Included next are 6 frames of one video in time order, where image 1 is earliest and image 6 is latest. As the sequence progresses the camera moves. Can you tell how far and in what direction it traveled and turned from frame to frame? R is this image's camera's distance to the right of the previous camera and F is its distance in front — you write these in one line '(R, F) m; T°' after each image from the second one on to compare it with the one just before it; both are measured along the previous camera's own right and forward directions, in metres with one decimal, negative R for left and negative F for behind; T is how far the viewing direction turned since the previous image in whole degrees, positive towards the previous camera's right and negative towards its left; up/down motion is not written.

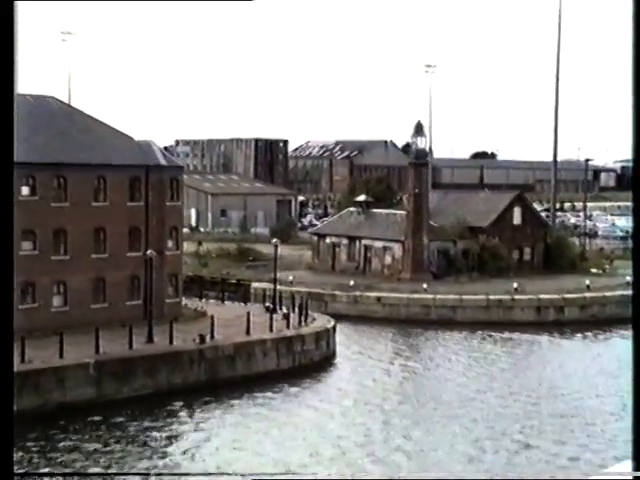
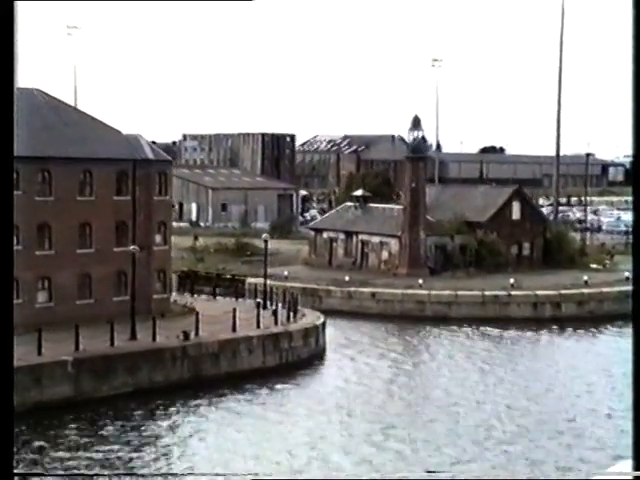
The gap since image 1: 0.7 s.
(+0.2, +0.2) m; 0°
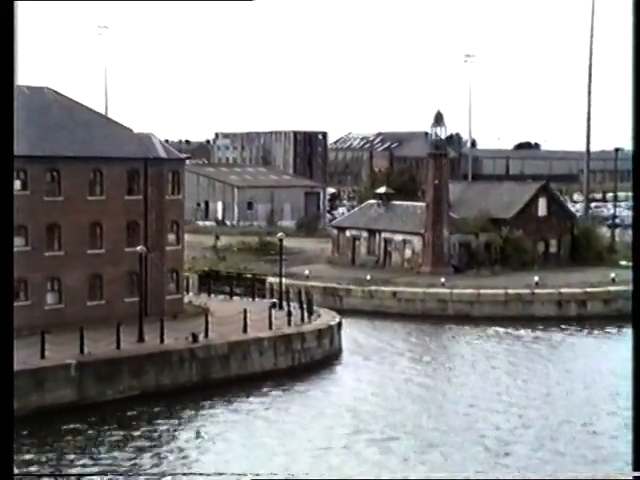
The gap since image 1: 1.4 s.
(+0.2, +0.3) m; -2°
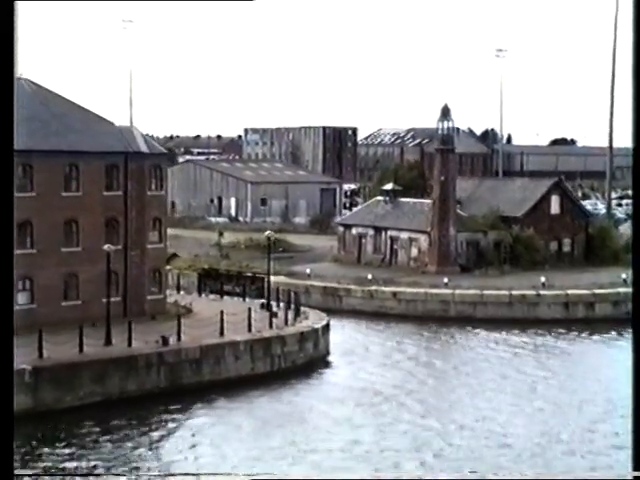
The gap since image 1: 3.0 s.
(+0.5, +0.6) m; -2°
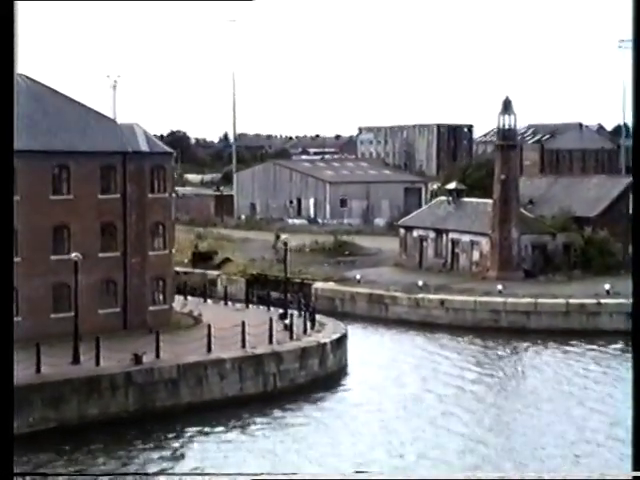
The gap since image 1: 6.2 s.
(+1.2, +1.3) m; -6°
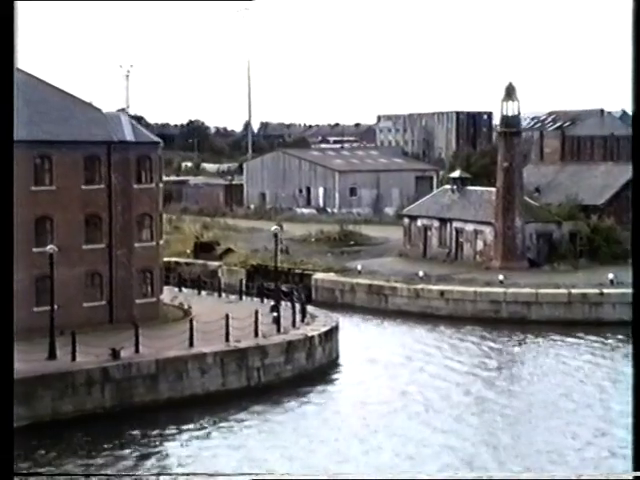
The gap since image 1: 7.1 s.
(+0.3, +0.3) m; -1°
